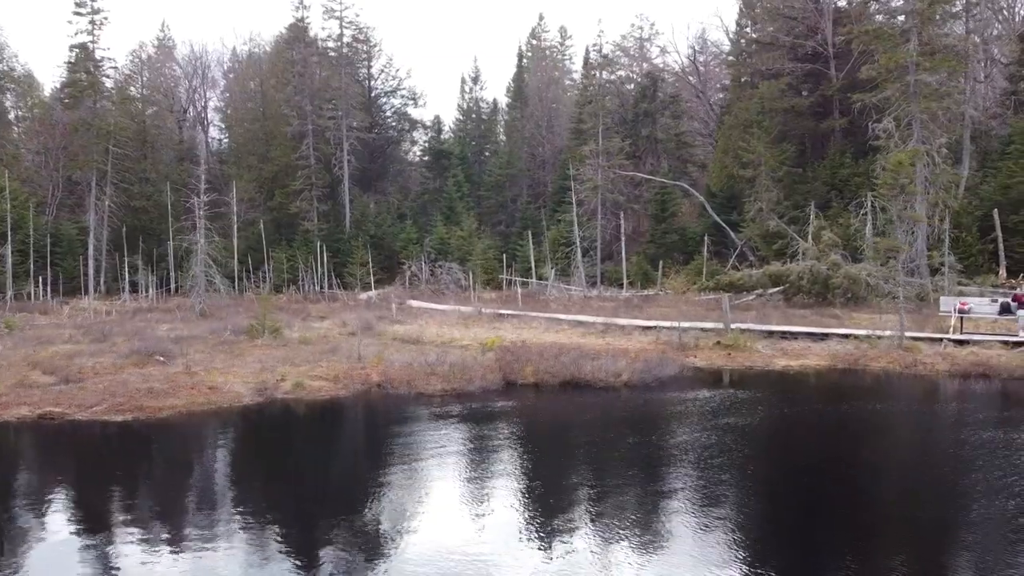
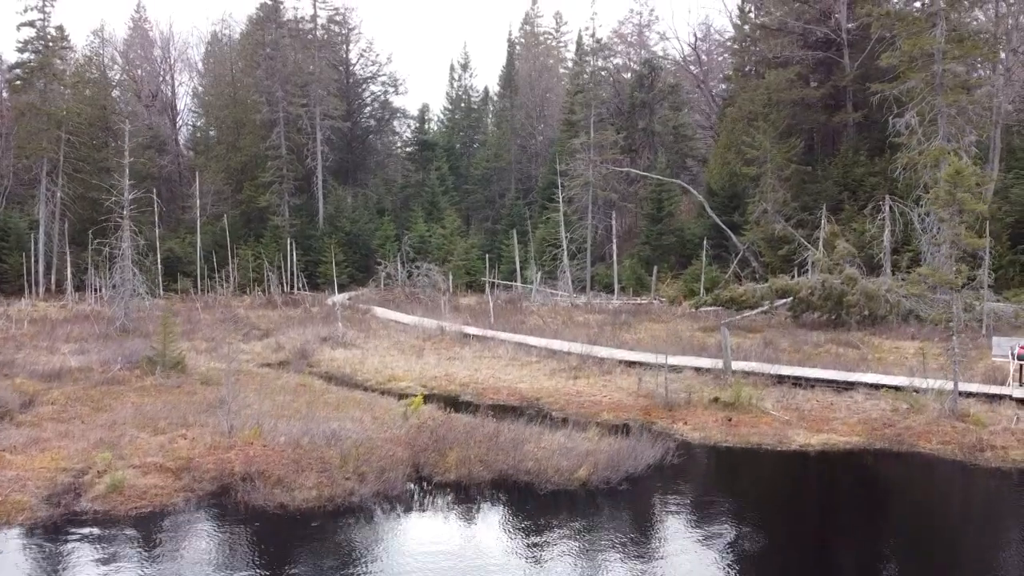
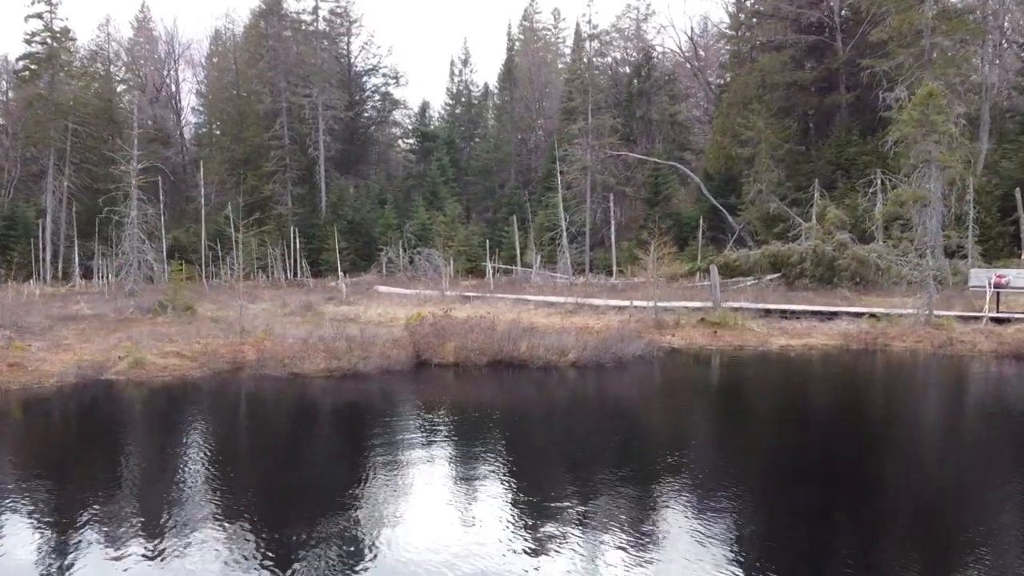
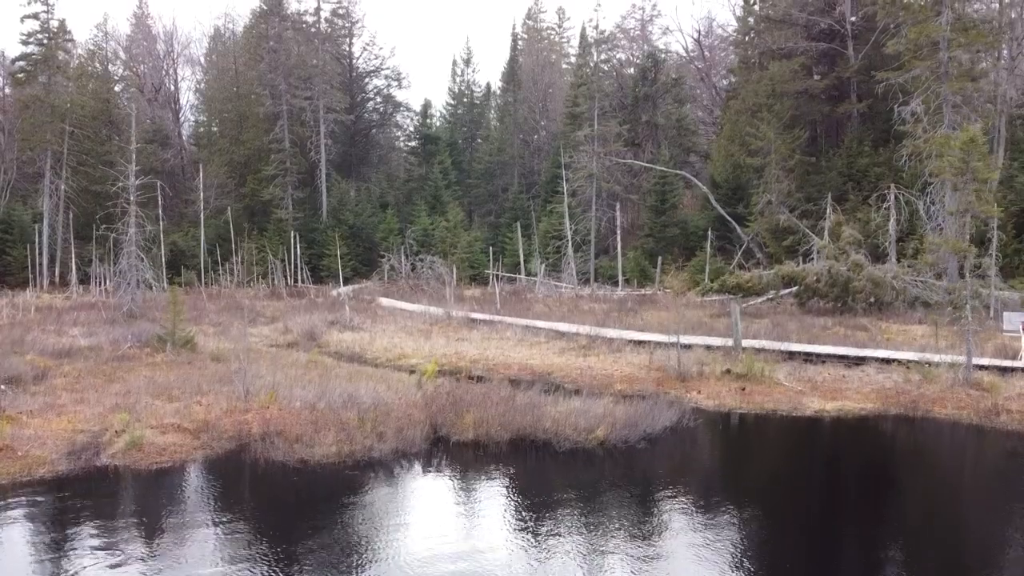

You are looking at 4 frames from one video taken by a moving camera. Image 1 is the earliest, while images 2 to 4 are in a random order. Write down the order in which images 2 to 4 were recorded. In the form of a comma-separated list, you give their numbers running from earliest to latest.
3, 4, 2
